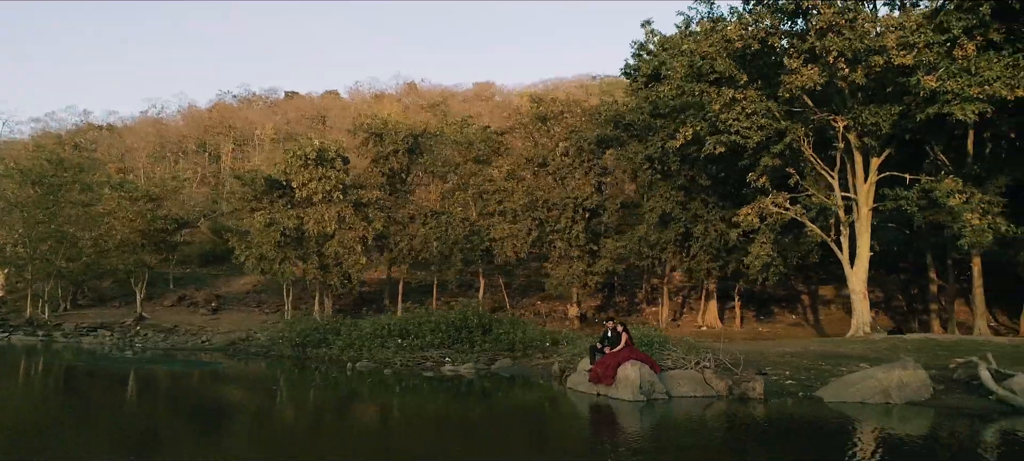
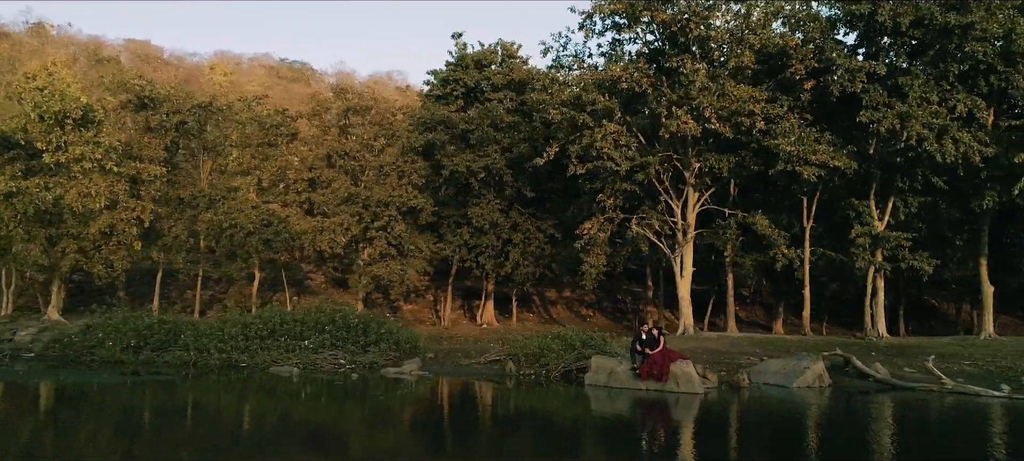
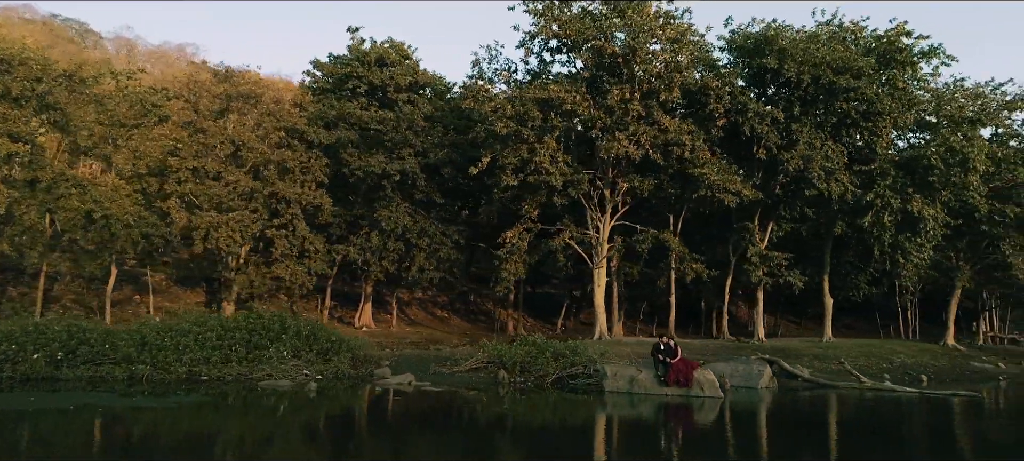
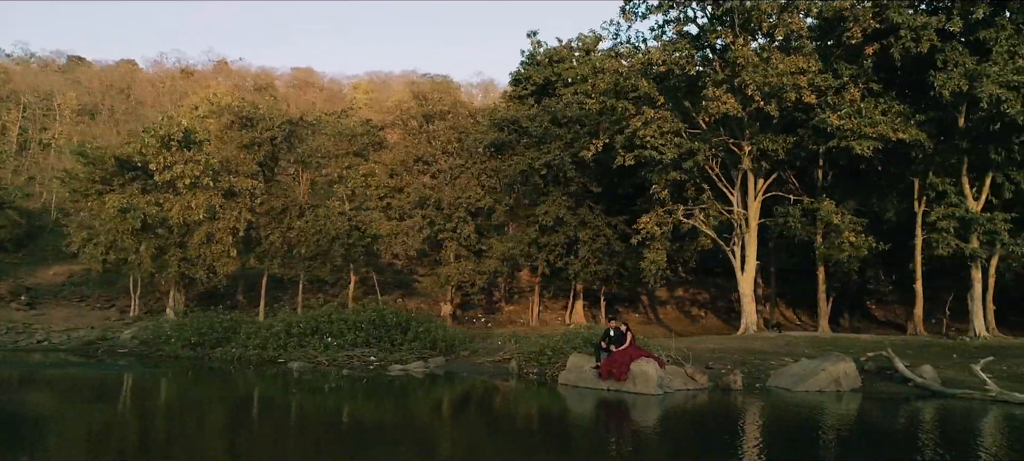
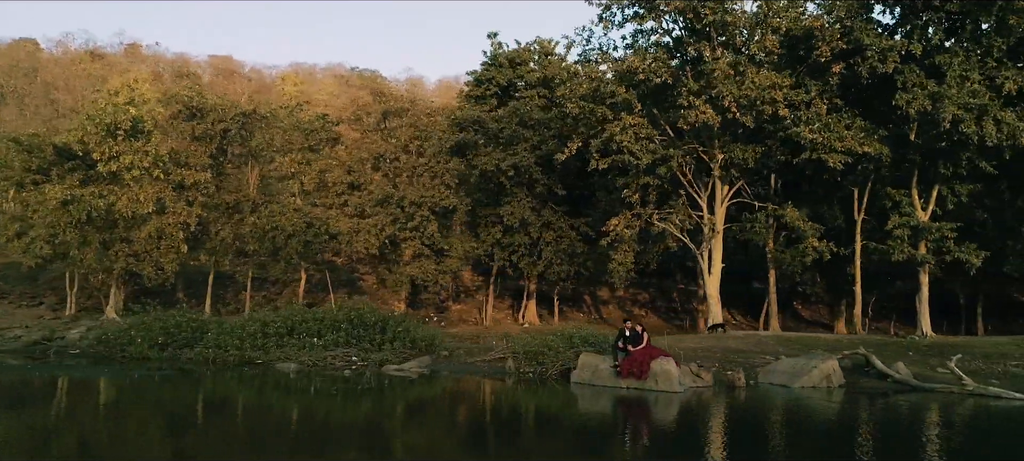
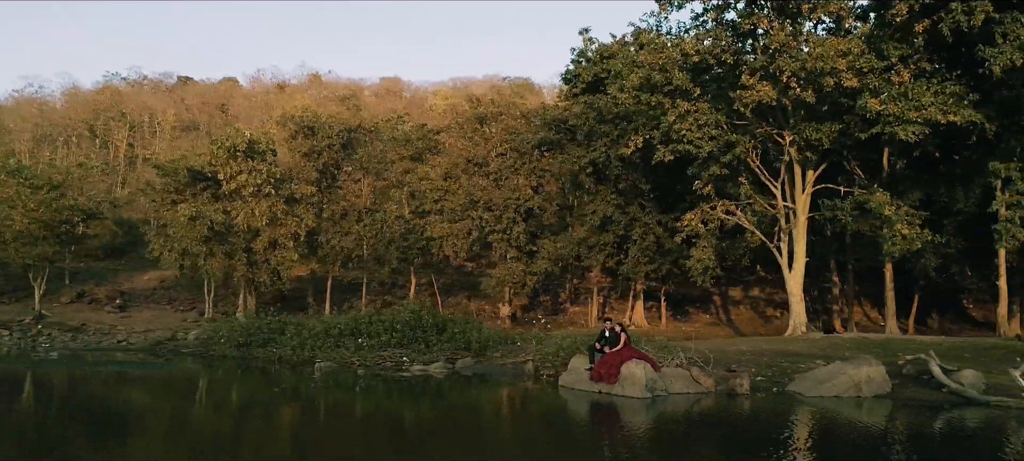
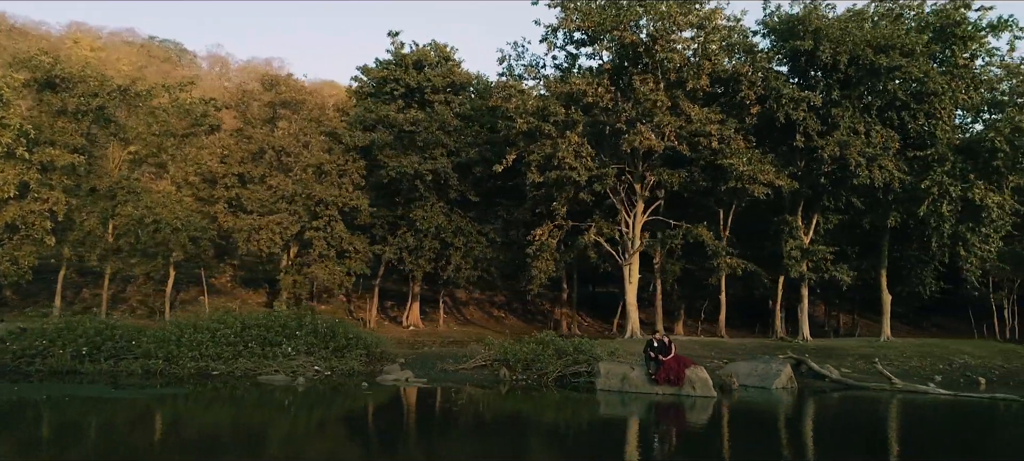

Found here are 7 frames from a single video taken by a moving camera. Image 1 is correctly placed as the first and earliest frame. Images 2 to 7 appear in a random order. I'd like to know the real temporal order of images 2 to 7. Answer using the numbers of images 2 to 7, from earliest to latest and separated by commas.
6, 4, 5, 2, 7, 3
